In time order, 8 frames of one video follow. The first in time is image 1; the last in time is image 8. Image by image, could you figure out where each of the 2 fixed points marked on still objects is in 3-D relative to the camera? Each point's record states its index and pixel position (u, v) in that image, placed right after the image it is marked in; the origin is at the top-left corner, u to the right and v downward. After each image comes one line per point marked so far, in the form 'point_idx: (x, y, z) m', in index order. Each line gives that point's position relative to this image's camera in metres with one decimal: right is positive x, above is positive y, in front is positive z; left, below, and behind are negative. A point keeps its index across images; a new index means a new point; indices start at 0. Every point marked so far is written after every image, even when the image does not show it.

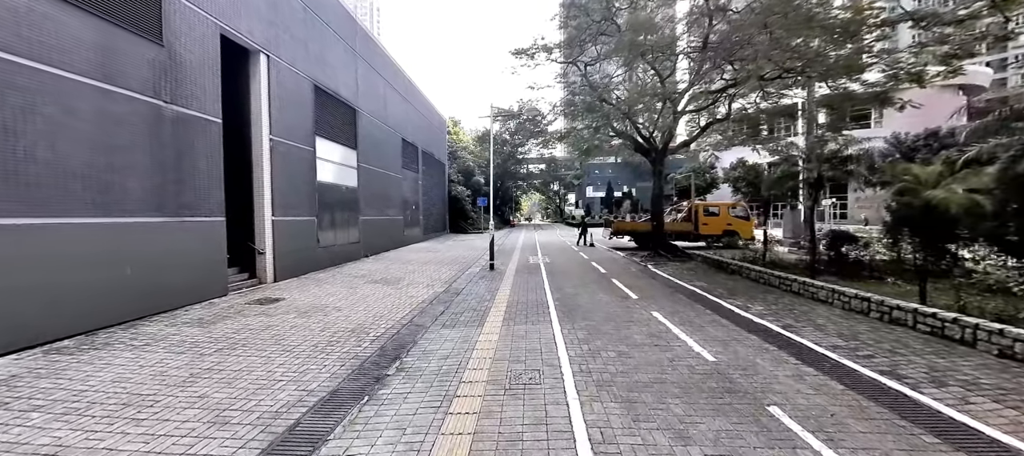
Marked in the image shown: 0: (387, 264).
0: (-4.8, -1.4, +13.2) m
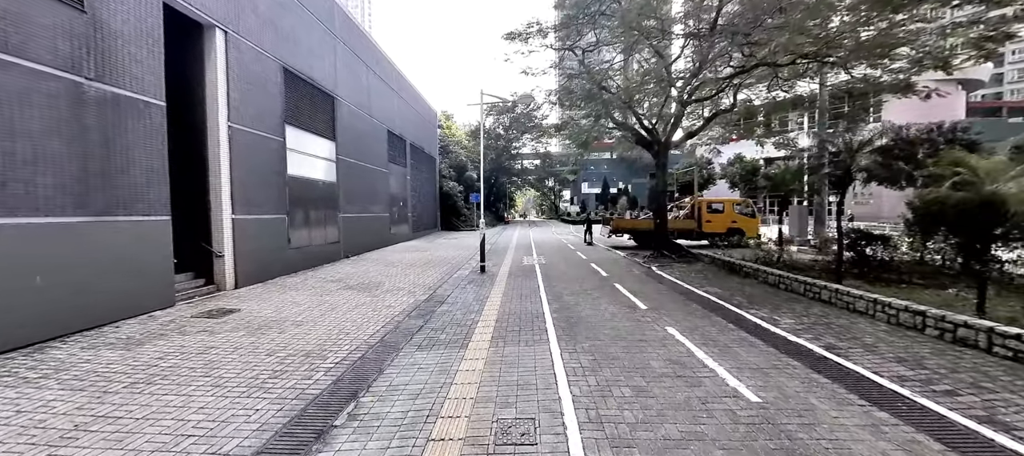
0: (-5.0, -1.3, +12.1) m
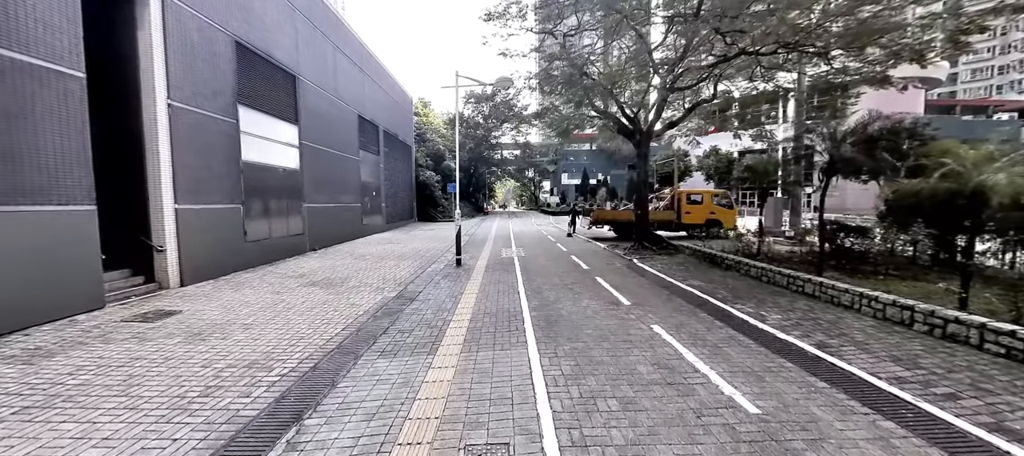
0: (-5.7, -1.0, +11.3) m
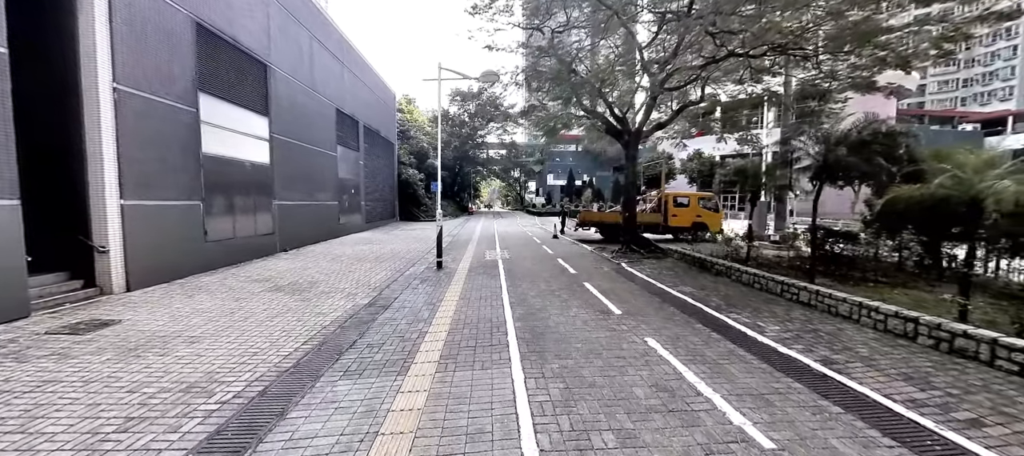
0: (-6.2, -1.0, +10.6) m
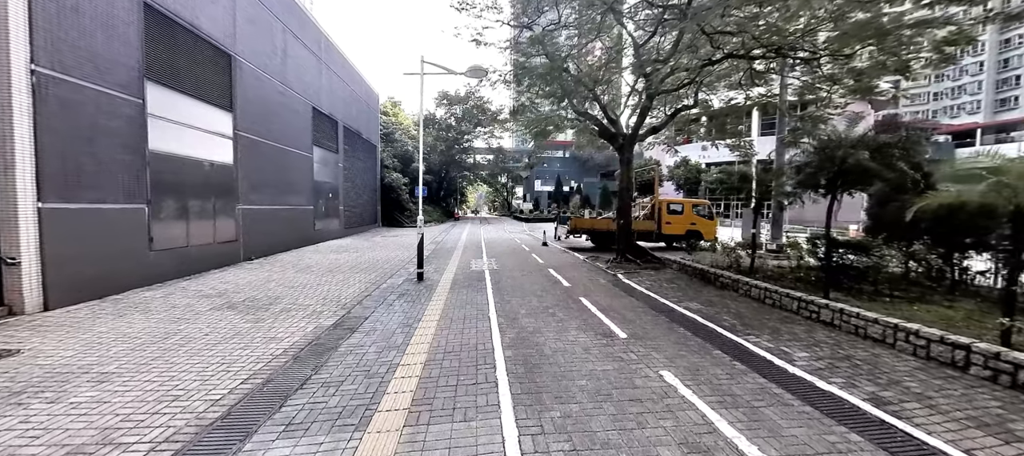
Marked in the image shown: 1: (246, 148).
0: (-6.6, -1.2, +9.6) m
1: (-8.3, +2.5, +11.1) m
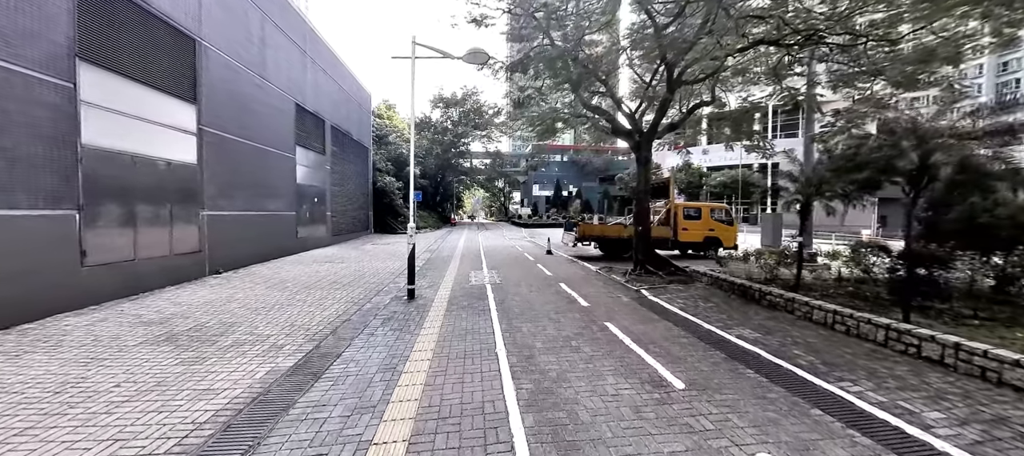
0: (-6.4, -1.4, +8.2) m
1: (-8.2, +2.3, +9.8) m
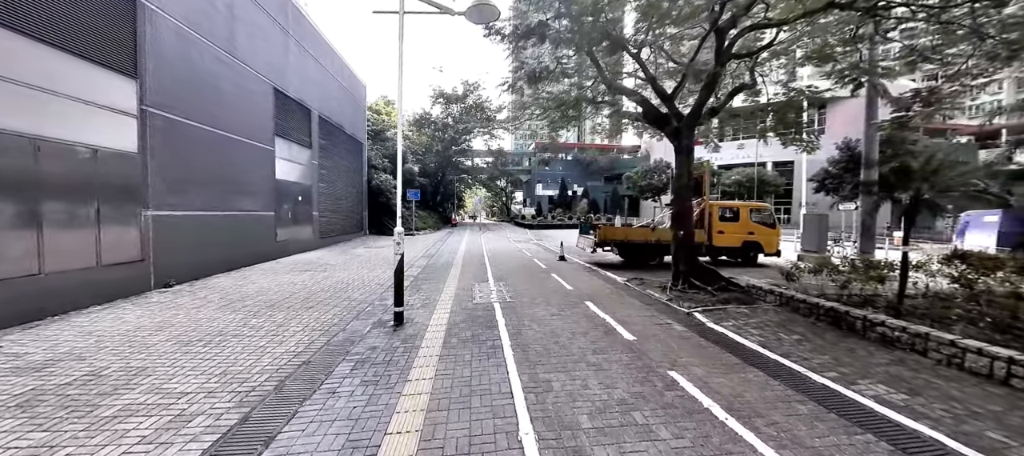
0: (-6.1, -1.5, +6.5) m
1: (-7.9, +2.2, +8.0) m
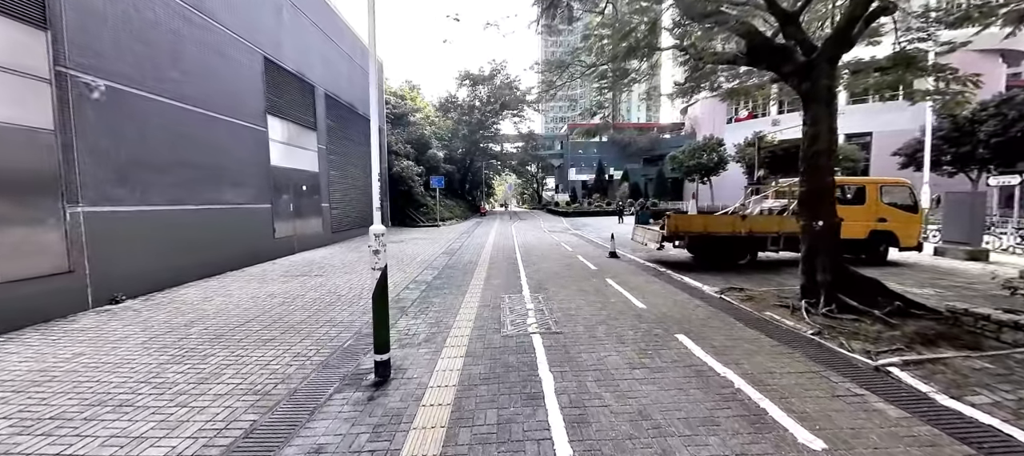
0: (-5.5, -1.5, +4.6) m
1: (-7.2, +2.2, +6.2) m
